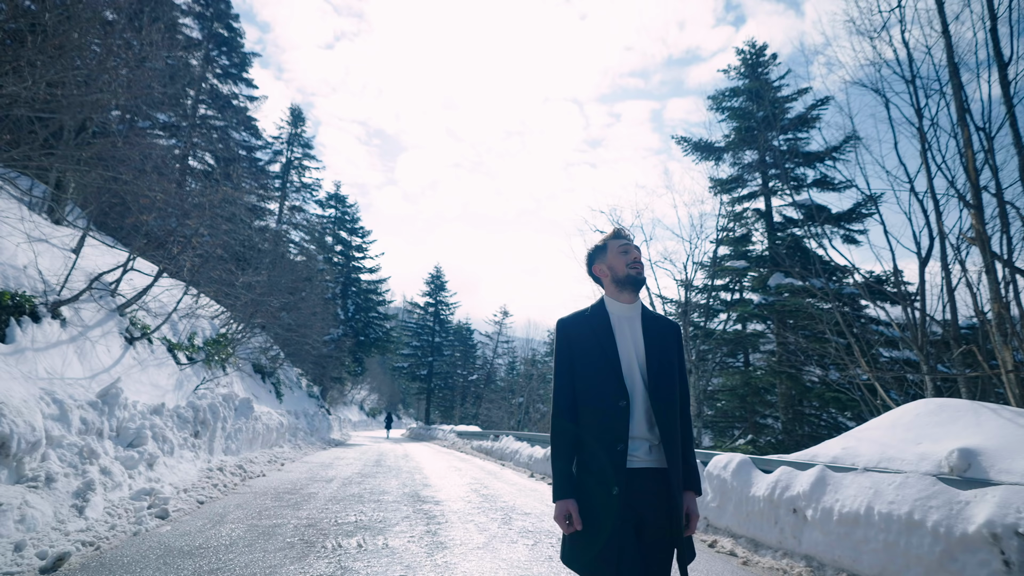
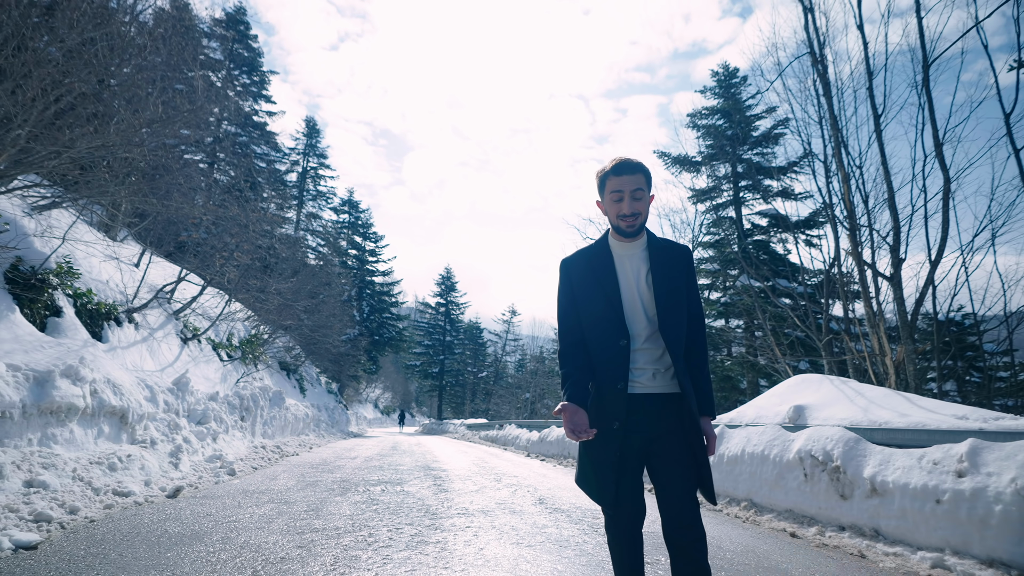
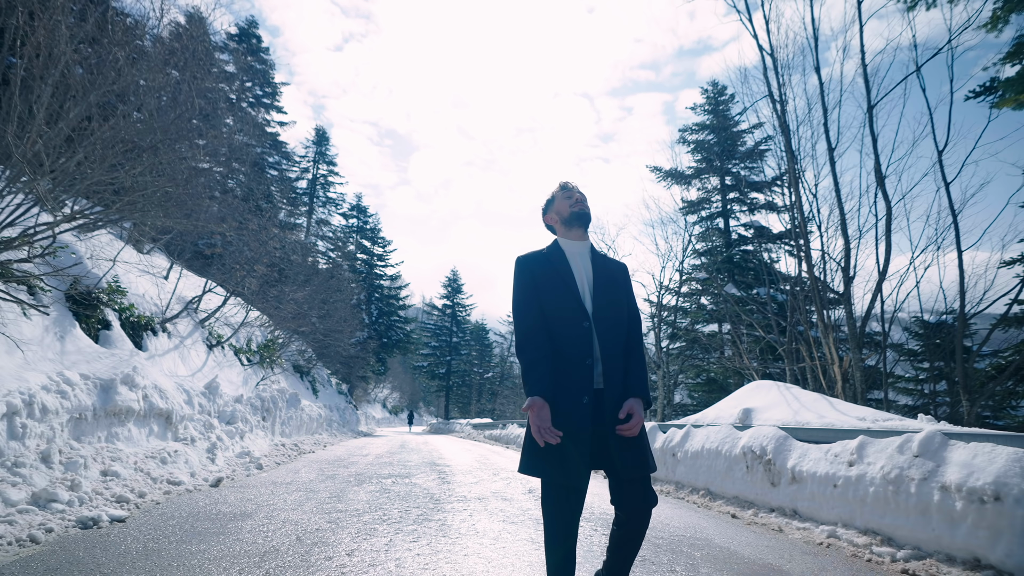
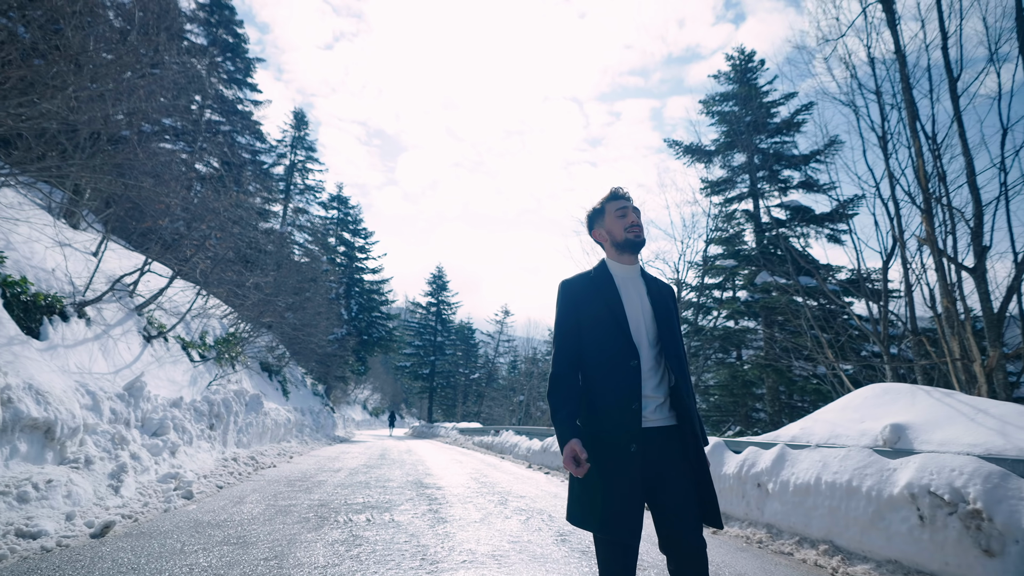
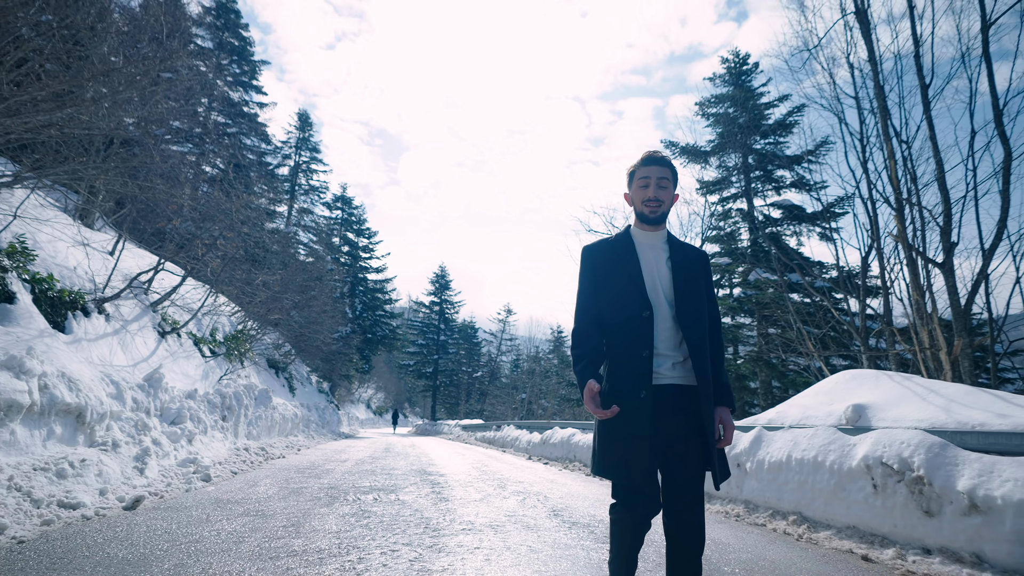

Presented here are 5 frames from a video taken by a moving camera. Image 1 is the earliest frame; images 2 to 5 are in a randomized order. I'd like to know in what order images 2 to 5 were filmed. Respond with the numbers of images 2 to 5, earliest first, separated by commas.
4, 5, 2, 3
